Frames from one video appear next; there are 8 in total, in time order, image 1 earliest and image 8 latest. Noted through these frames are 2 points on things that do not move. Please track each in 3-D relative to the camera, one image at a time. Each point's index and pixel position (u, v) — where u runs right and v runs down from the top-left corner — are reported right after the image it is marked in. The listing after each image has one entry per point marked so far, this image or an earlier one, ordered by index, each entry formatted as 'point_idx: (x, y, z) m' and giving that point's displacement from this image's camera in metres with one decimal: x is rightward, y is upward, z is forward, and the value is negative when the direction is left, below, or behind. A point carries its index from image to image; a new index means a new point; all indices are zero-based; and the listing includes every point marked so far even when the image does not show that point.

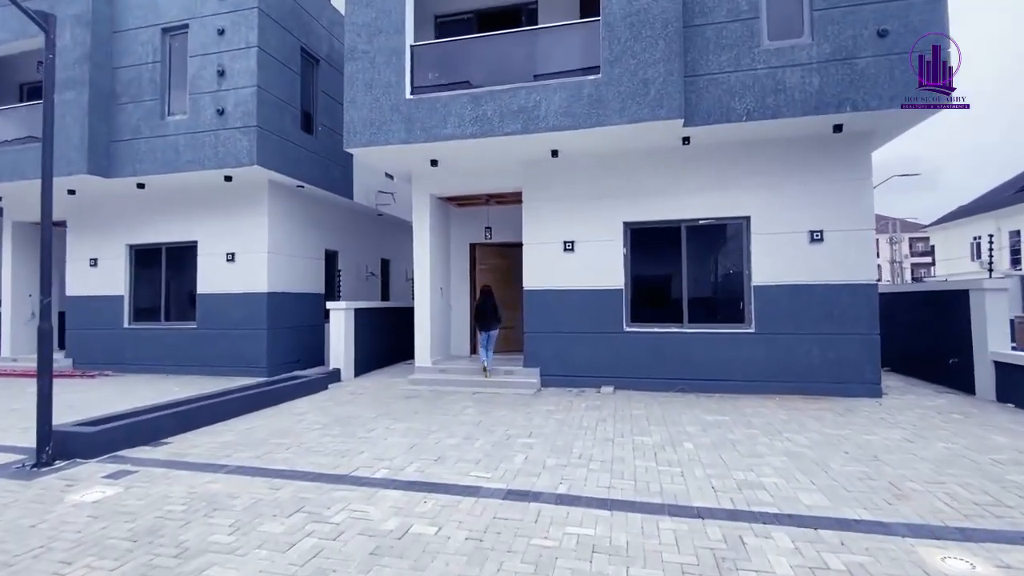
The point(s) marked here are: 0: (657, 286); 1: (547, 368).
0: (+2.6, 0.0, +8.8) m
1: (+0.7, -1.5, +9.0) m
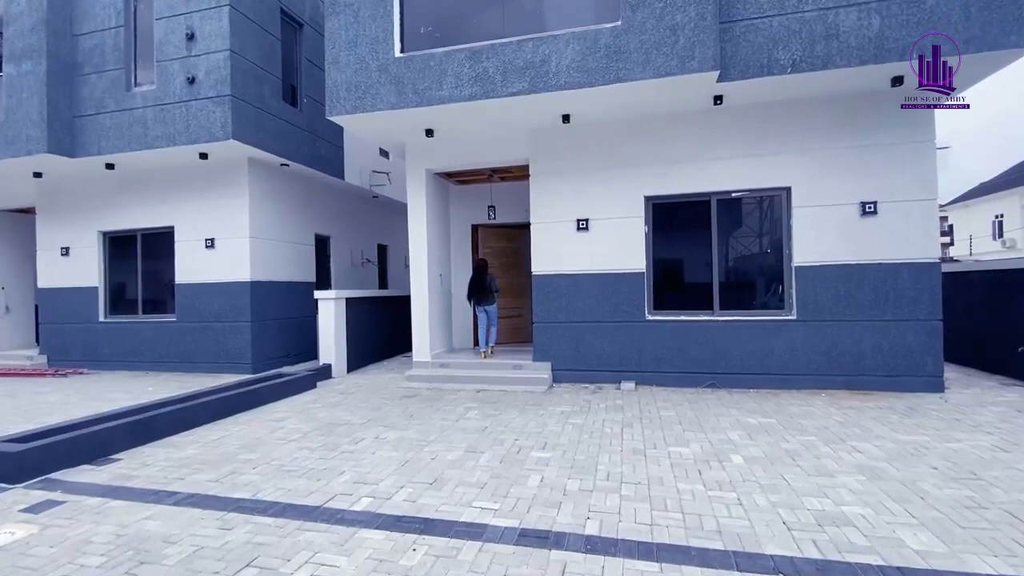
0: (+2.8, +0.3, +7.7) m
1: (+0.8, -1.3, +8.0) m
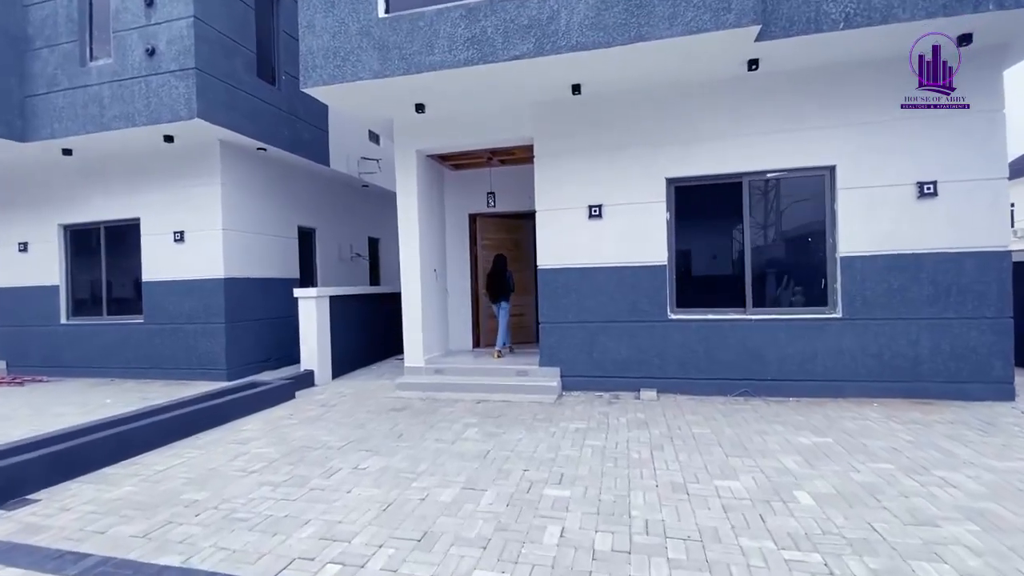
0: (+2.8, +0.4, +6.8) m
1: (+0.9, -1.2, +7.1) m
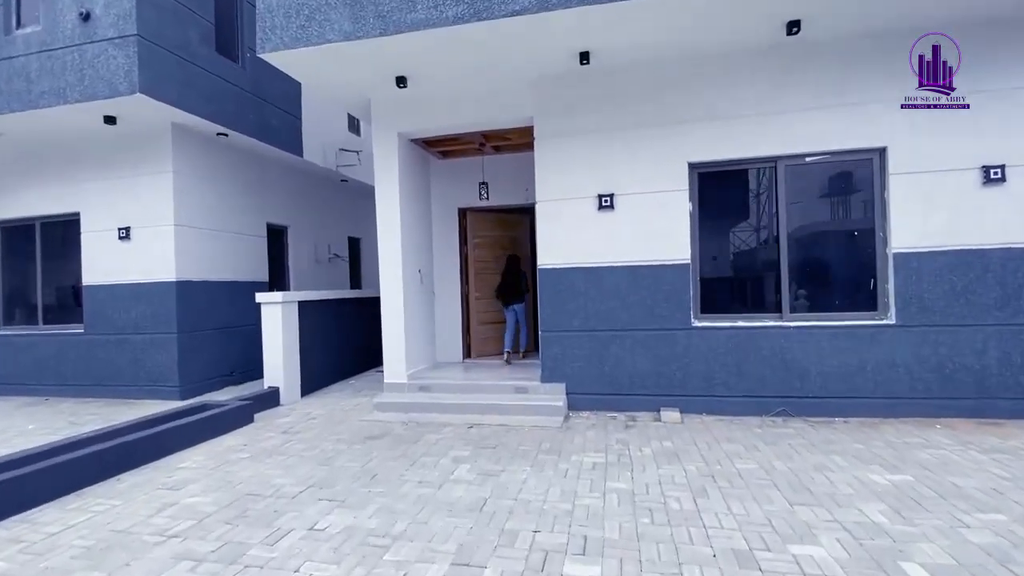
0: (+2.8, +0.3, +5.9) m
1: (+0.8, -1.2, +6.1) m
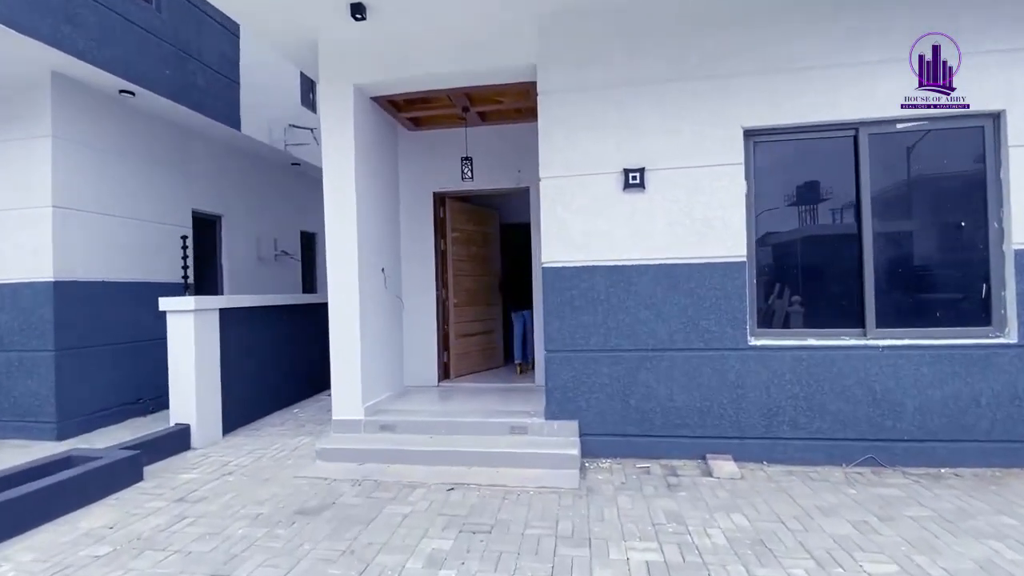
0: (+2.8, +0.3, +4.4) m
1: (+0.8, -1.3, +4.5) m
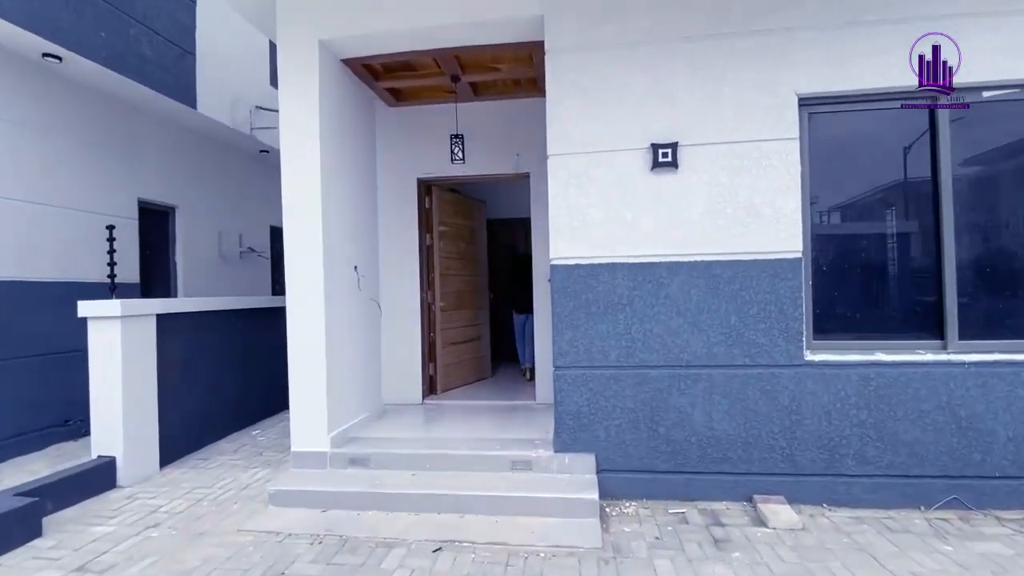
0: (+2.8, +0.3, +3.7) m
1: (+0.8, -1.3, +3.7) m
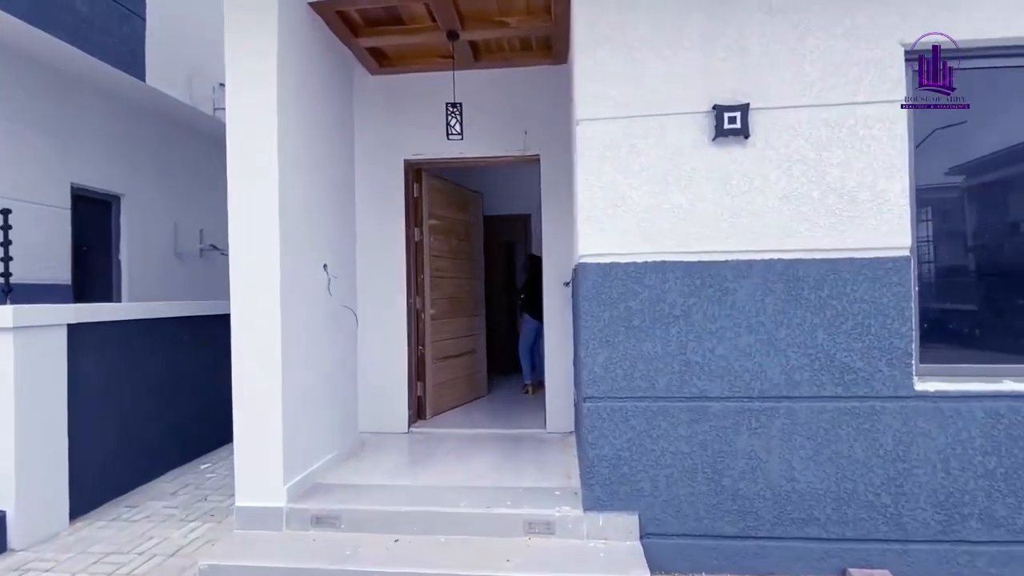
0: (+2.9, +0.2, +2.8) m
1: (+0.9, -1.3, +2.8) m
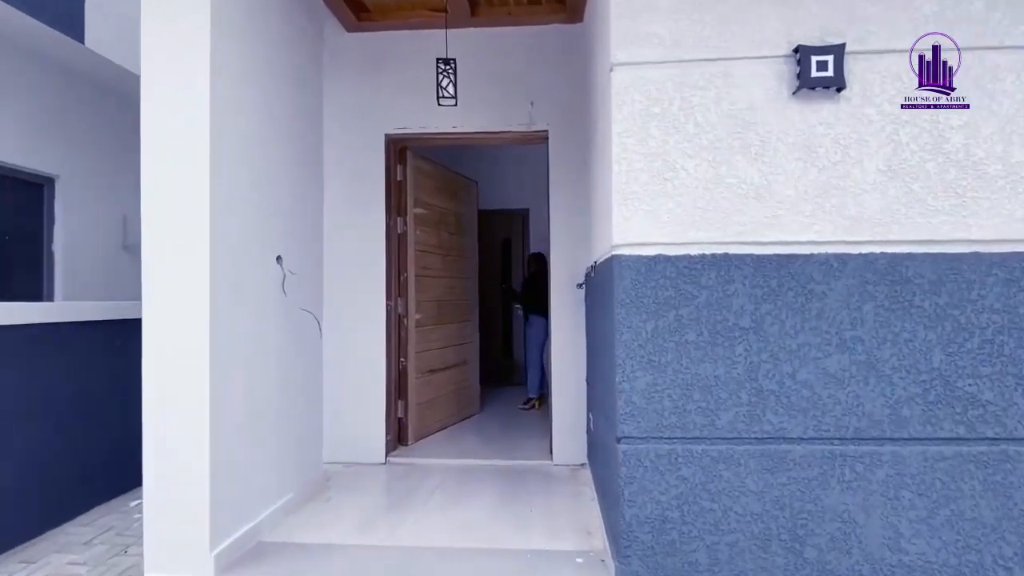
0: (+2.9, +0.2, +2.2) m
1: (+0.9, -1.3, +2.1) m
